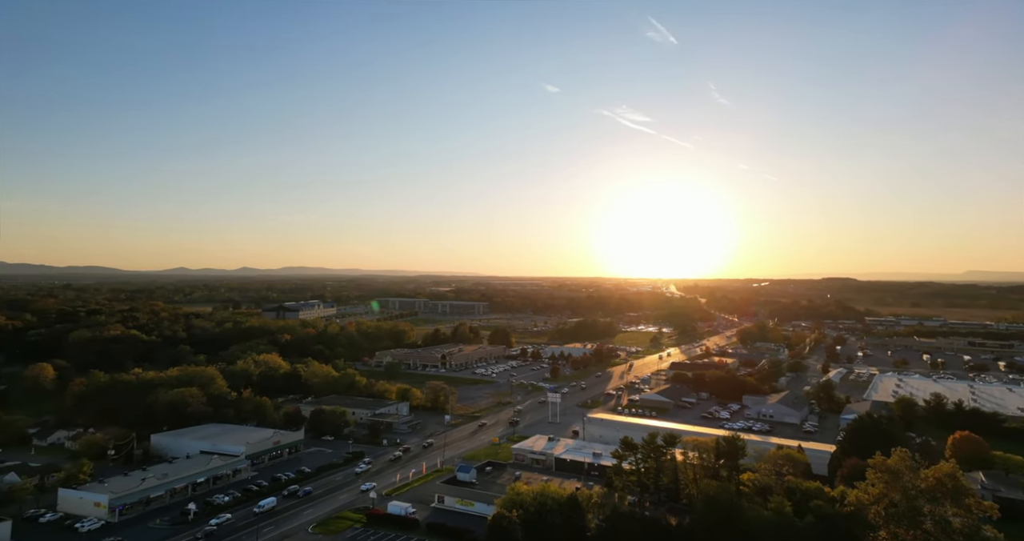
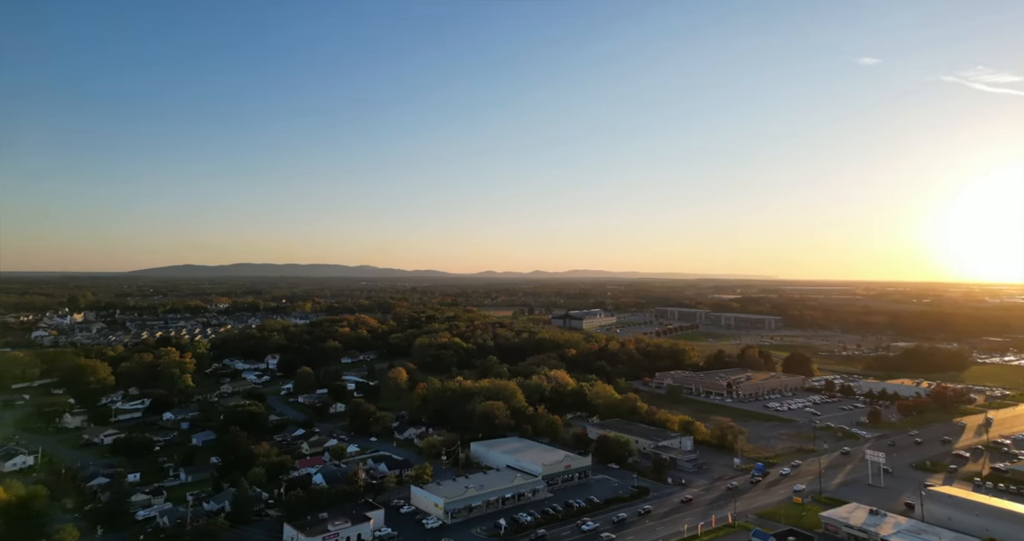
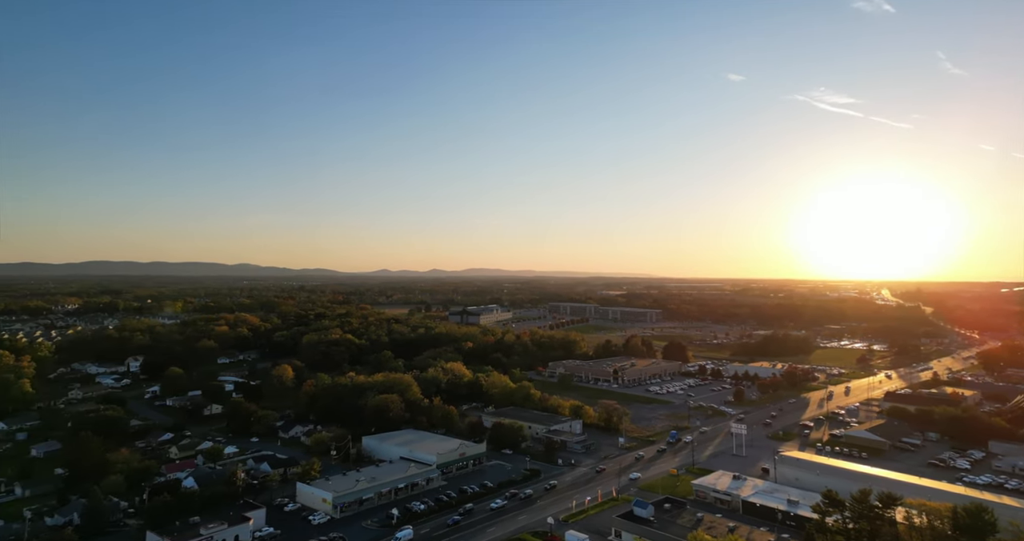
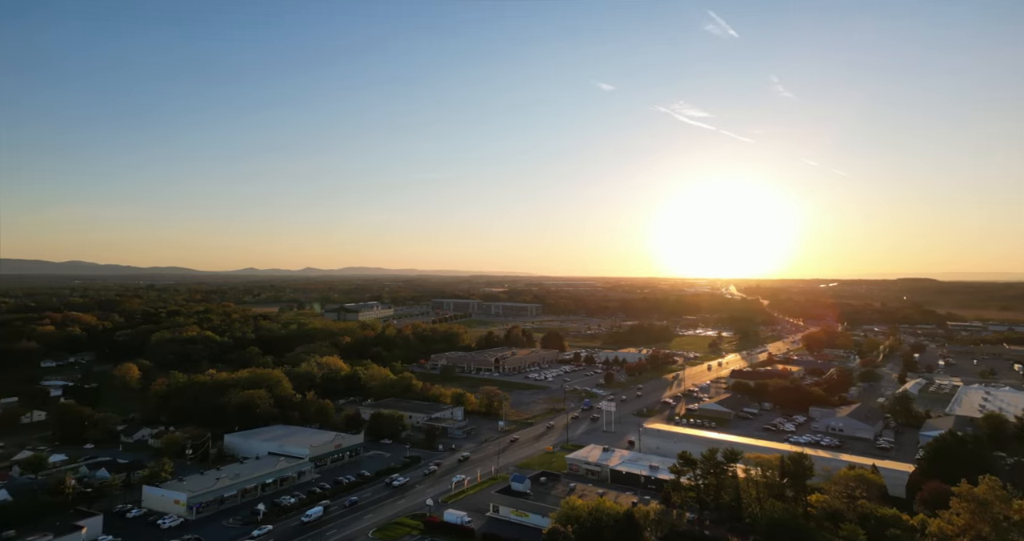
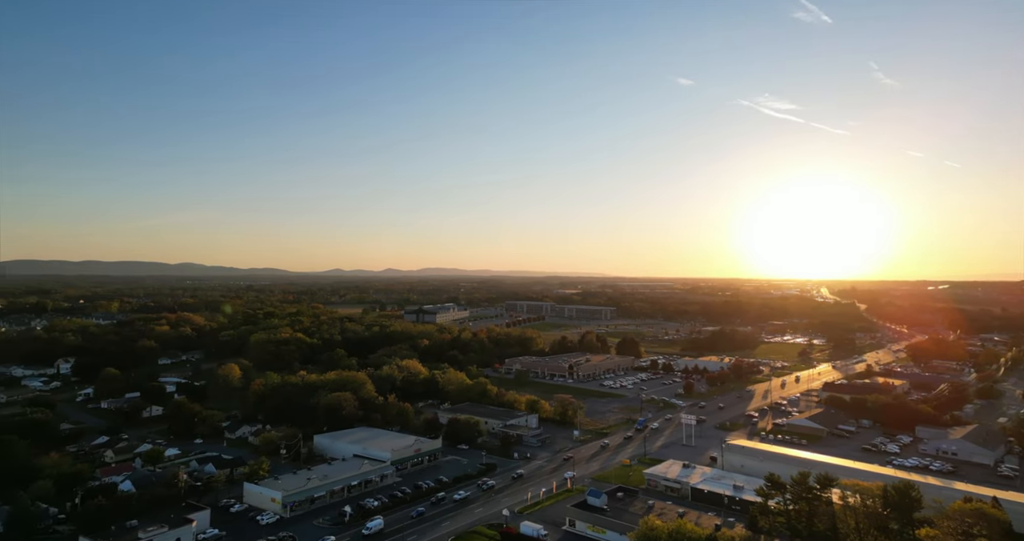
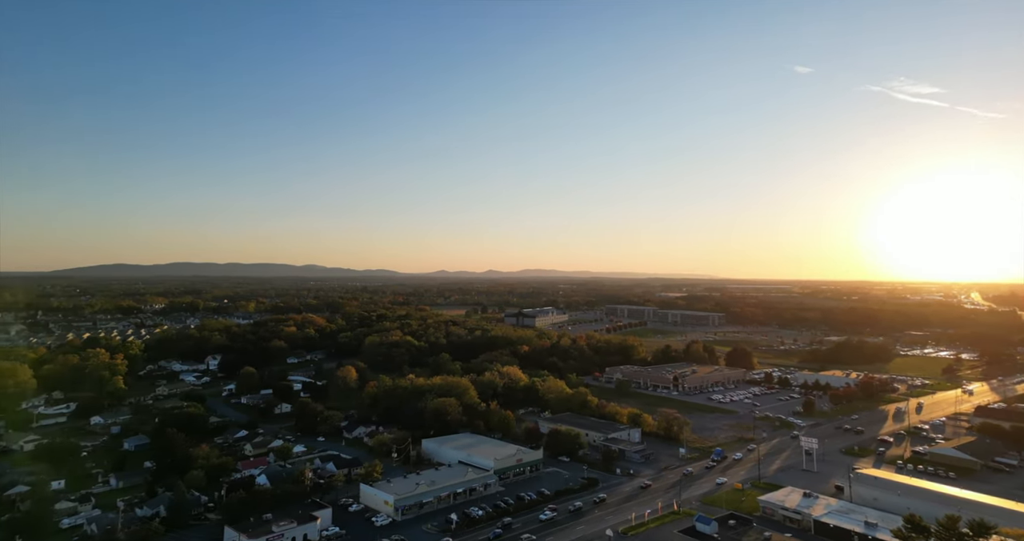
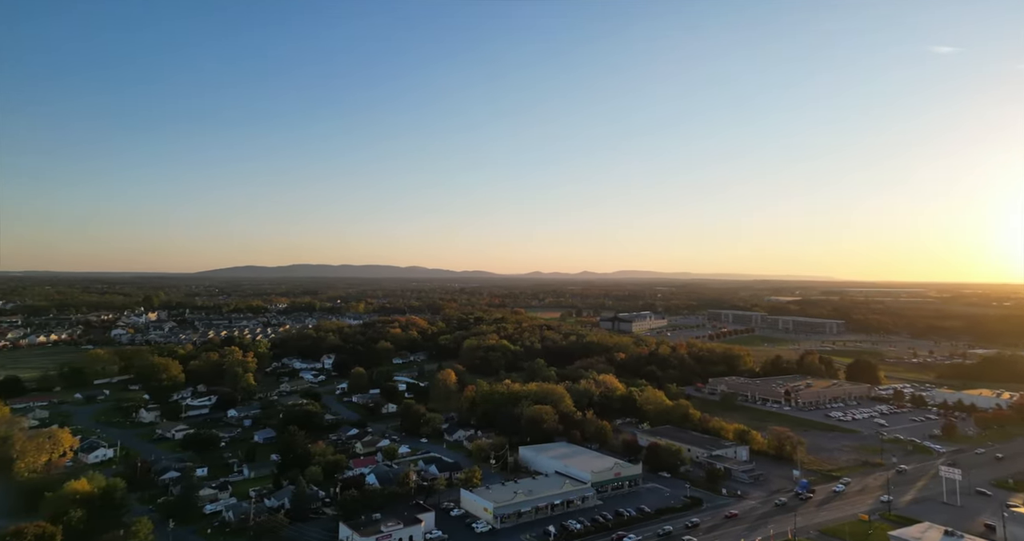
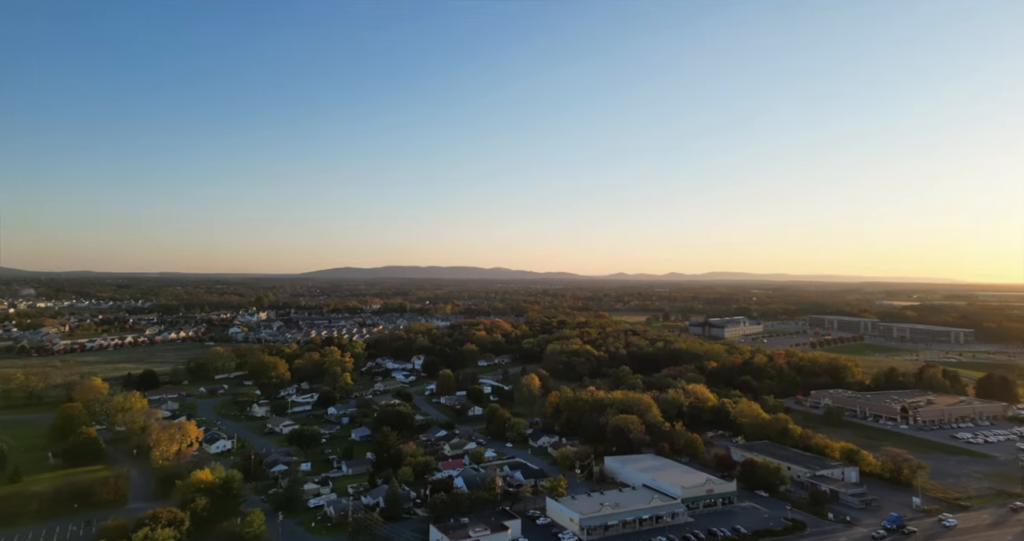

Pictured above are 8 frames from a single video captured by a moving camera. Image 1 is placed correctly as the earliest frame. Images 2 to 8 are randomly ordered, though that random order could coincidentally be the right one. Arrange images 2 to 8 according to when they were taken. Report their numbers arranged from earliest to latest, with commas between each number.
4, 5, 3, 6, 2, 7, 8
